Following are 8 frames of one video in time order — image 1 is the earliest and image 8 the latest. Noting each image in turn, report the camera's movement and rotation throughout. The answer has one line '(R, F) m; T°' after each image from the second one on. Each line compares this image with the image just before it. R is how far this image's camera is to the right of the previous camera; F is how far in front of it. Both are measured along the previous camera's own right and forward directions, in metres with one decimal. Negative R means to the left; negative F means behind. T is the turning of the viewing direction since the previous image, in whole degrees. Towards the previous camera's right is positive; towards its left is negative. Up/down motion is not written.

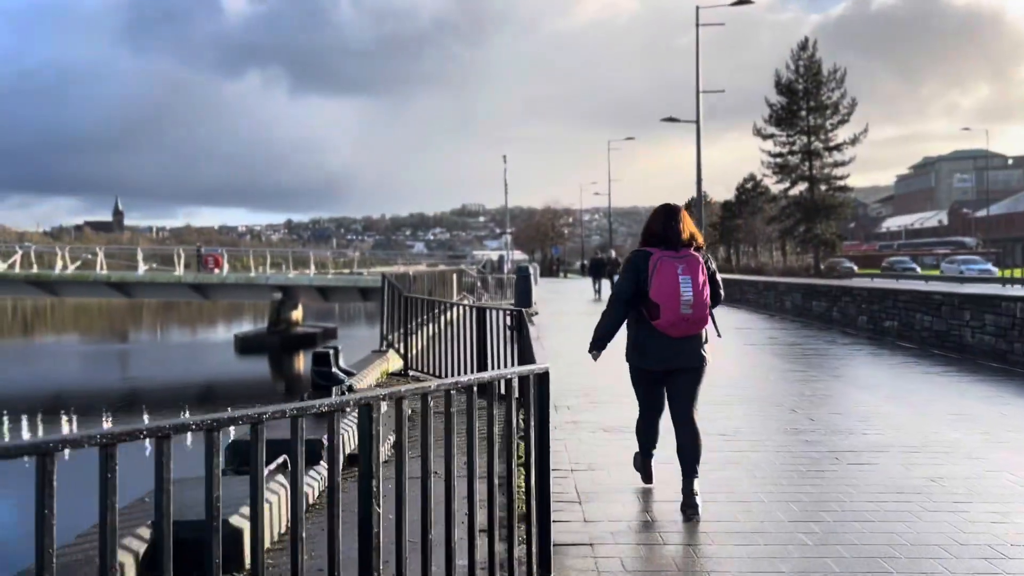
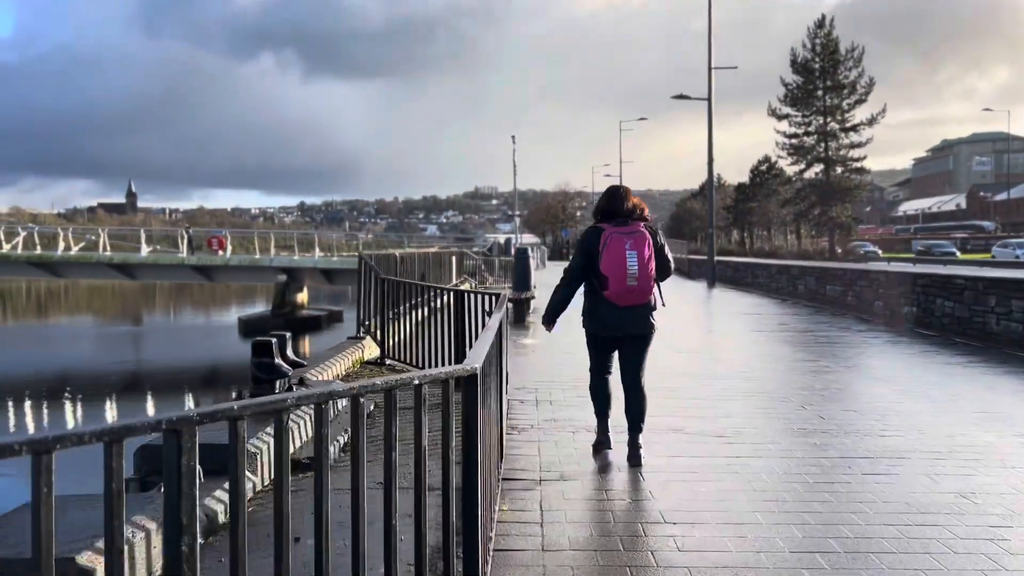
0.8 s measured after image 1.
(+0.3, +0.7) m; -1°
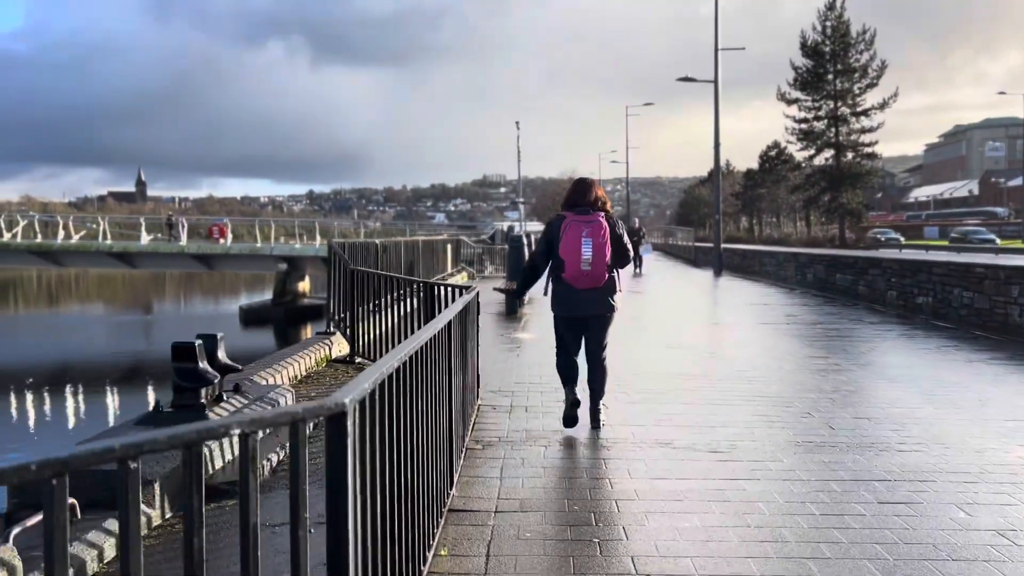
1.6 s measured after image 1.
(+0.3, +0.7) m; -1°
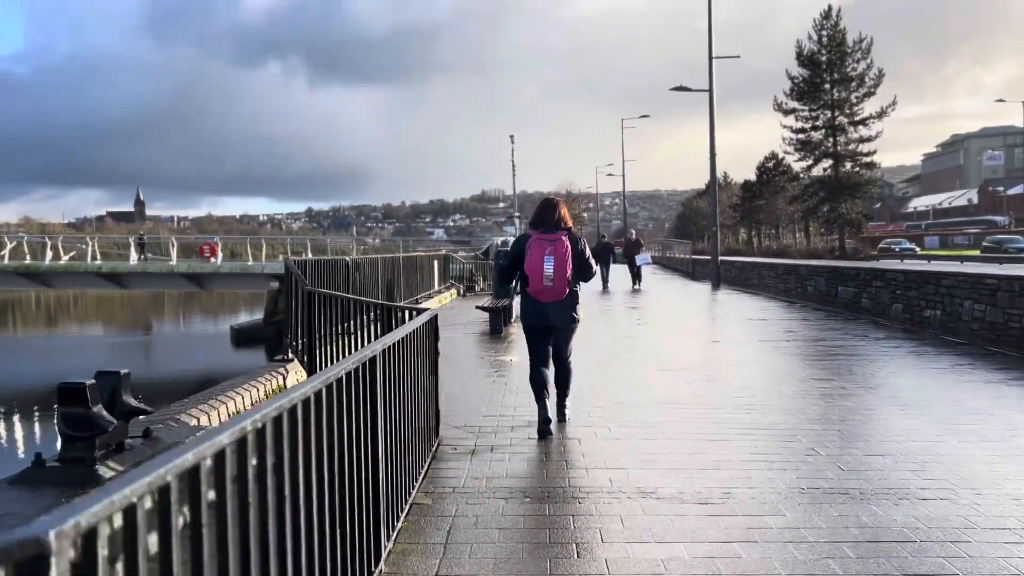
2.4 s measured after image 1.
(+0.2, +0.7) m; 0°
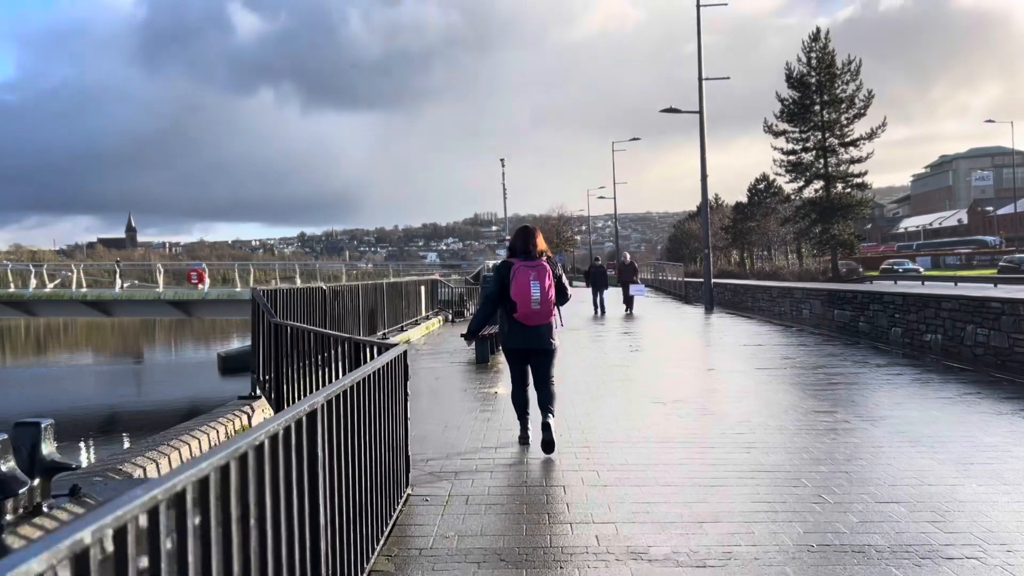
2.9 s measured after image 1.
(+0.1, +0.4) m; 0°
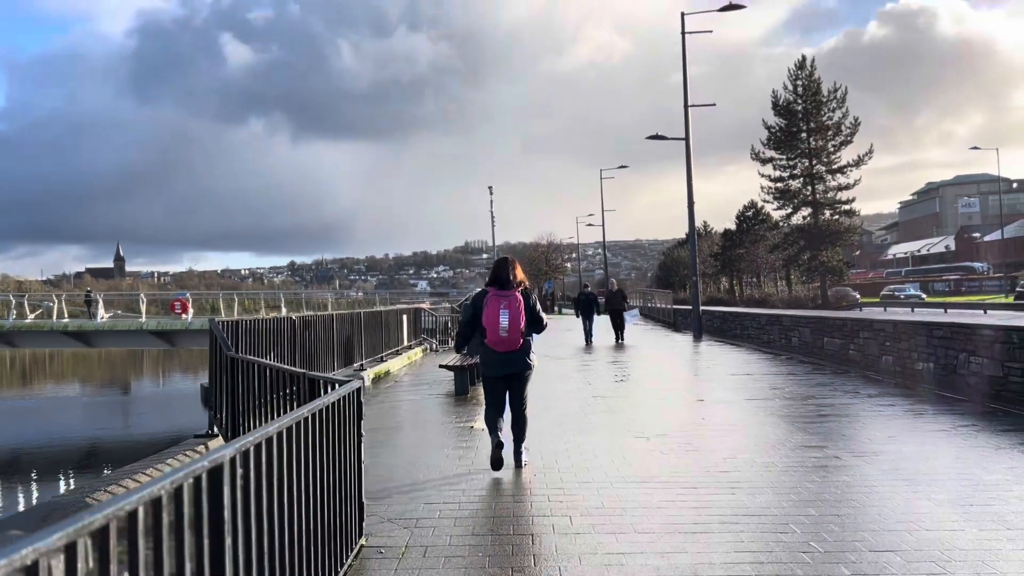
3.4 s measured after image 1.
(+0.1, +0.3) m; +1°
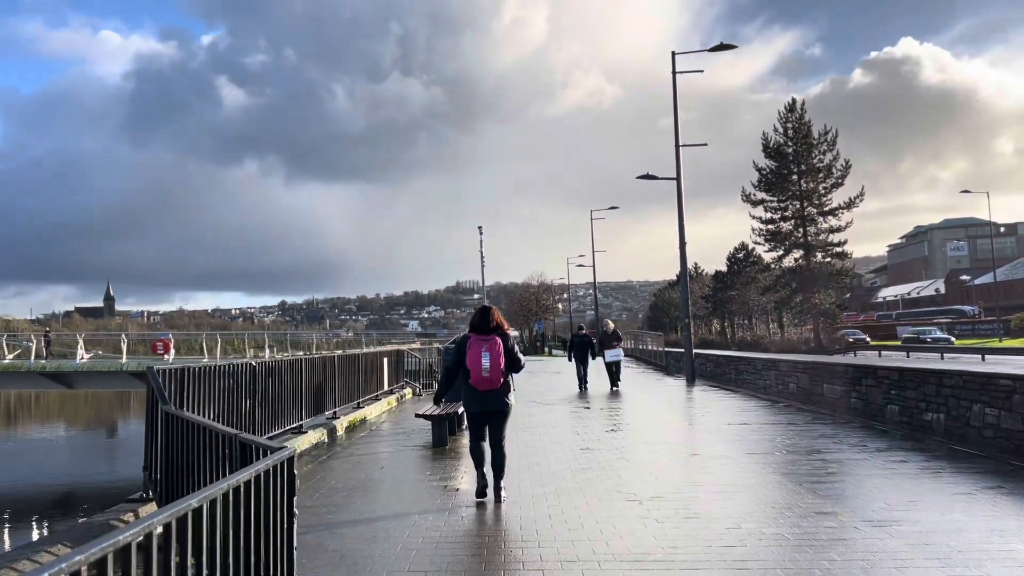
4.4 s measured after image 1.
(+0.1, +0.7) m; +1°
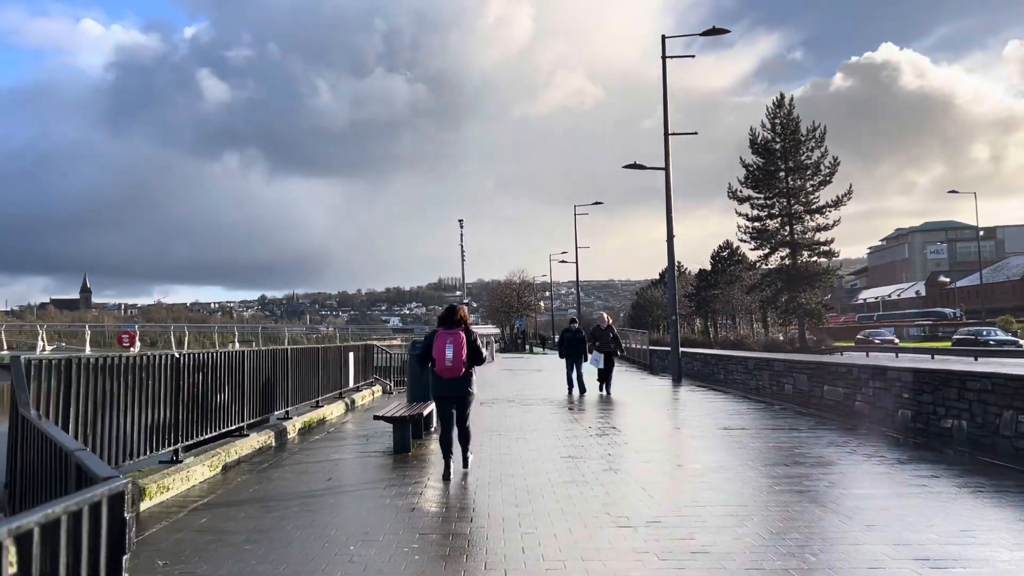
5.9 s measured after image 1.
(+0.1, +1.2) m; +1°
